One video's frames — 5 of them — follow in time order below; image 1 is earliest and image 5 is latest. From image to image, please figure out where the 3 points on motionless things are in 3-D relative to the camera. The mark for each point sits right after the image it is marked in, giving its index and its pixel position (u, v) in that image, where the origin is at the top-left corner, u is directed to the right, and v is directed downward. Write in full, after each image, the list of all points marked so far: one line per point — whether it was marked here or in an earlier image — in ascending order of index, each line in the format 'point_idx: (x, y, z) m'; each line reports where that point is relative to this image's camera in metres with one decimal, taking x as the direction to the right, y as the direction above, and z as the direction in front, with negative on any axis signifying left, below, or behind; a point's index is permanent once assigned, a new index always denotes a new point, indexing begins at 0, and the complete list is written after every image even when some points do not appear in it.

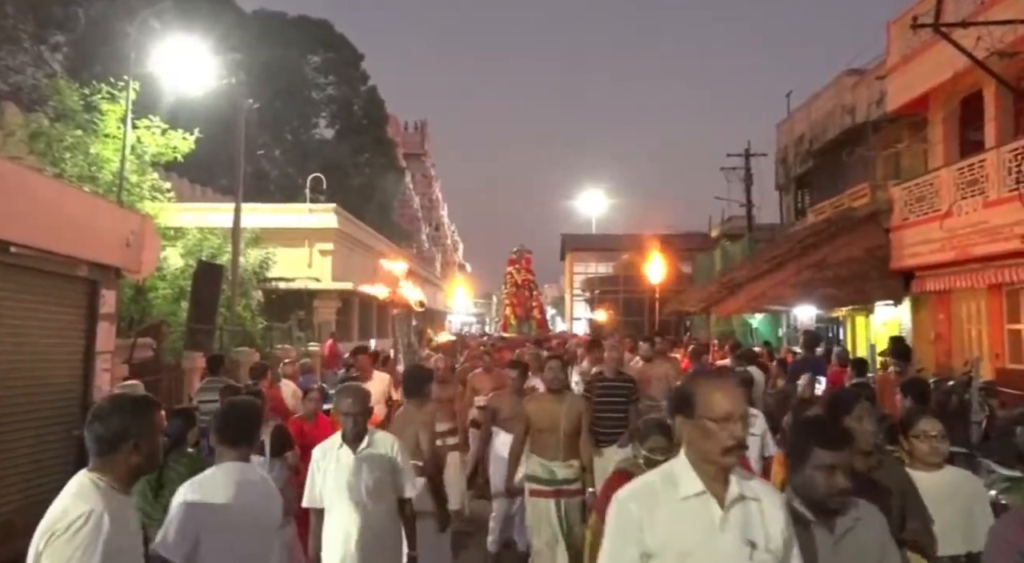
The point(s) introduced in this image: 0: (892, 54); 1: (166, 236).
0: (+7.0, +4.2, +17.0) m
1: (-6.7, +0.9, +17.6) m
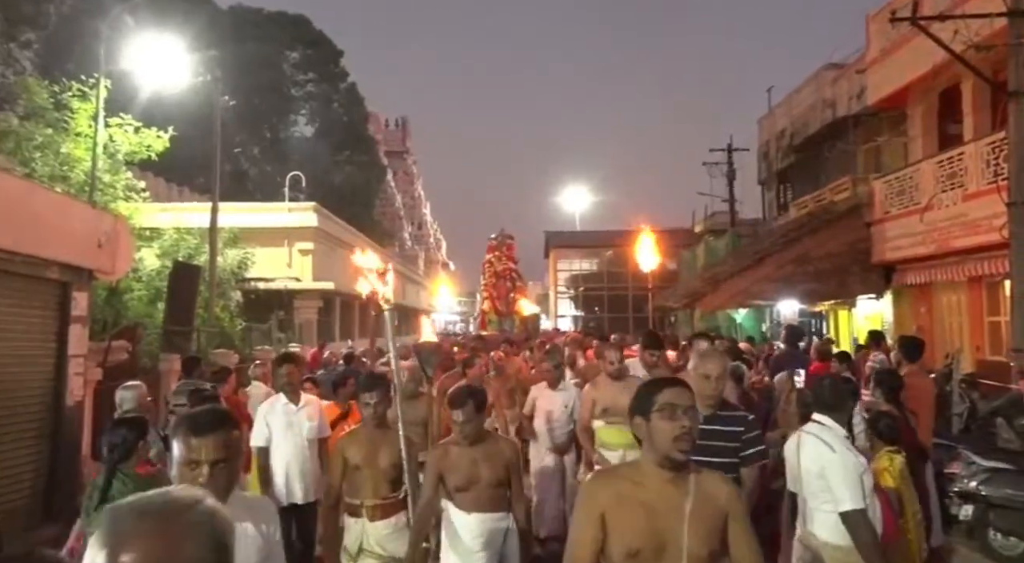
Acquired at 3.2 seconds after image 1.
0: (+6.6, +4.3, +17.0) m
1: (-7.0, +0.9, +17.3) m
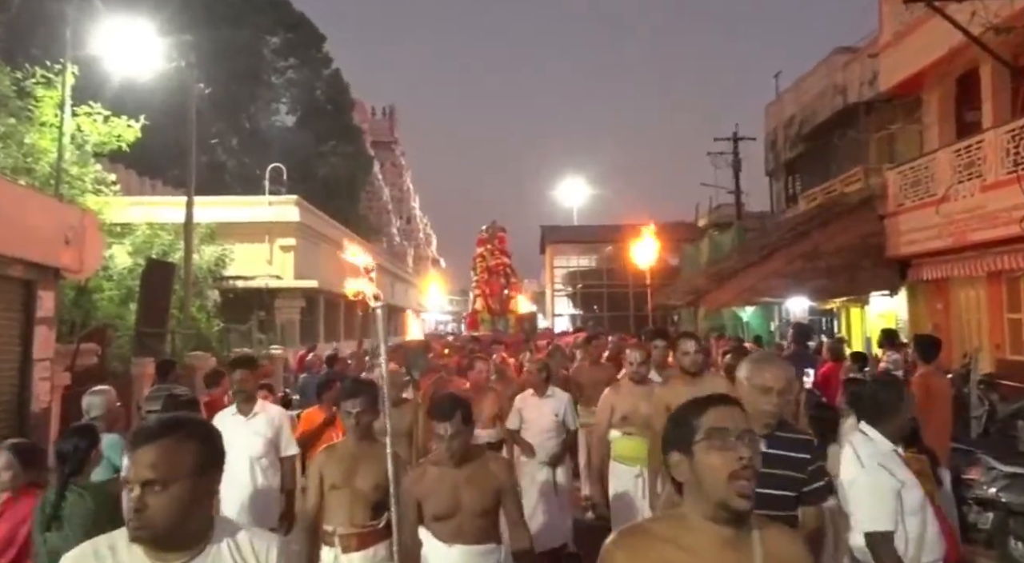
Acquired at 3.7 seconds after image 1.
0: (+6.5, +4.4, +16.2) m
1: (-7.1, +0.9, +16.4) m
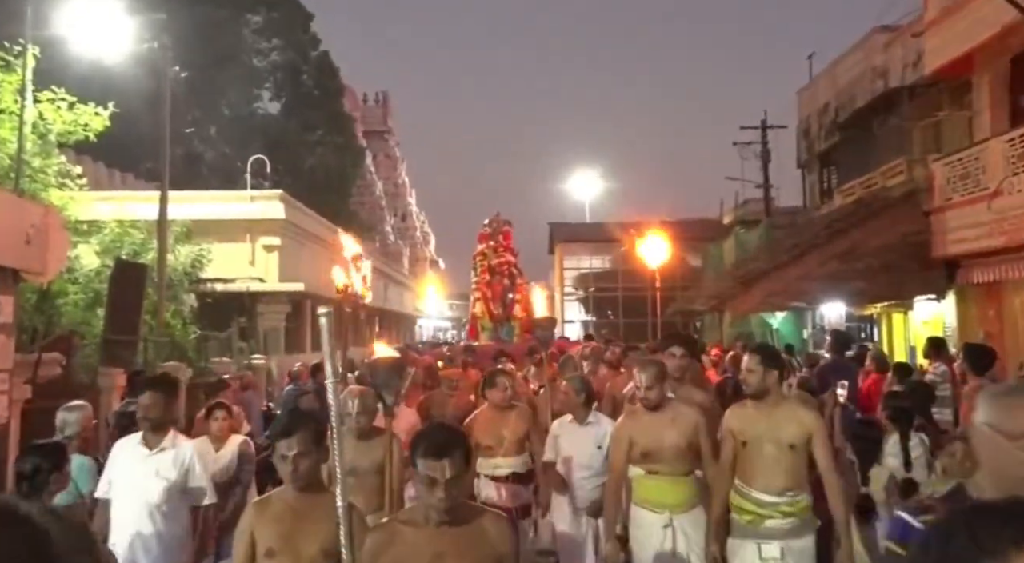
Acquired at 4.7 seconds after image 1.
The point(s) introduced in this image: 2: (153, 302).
0: (+6.6, +4.4, +14.7) m
1: (-7.0, +0.8, +15.1) m
2: (-5.8, -0.3, +14.8) m
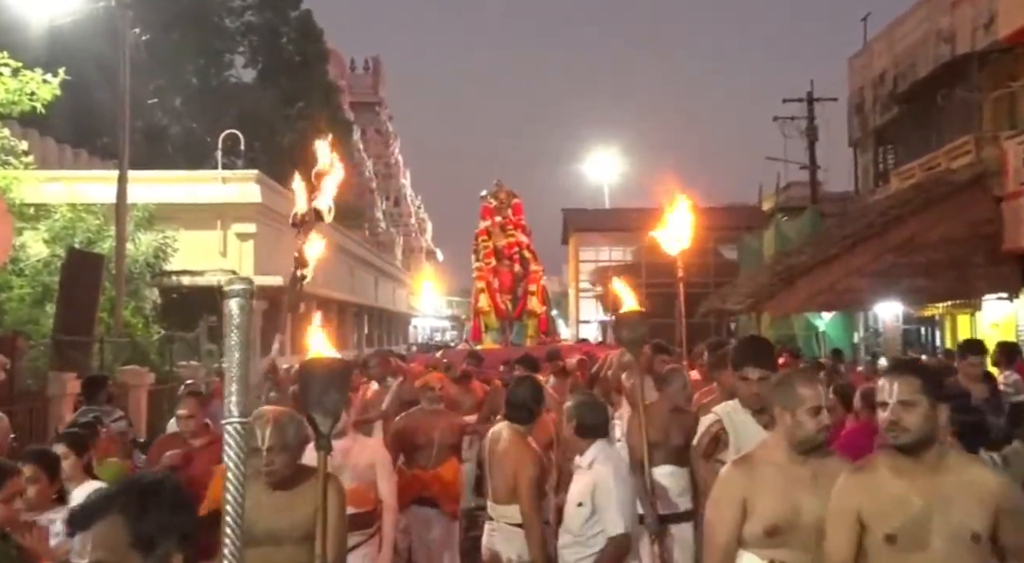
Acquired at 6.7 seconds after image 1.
0: (+6.8, +4.4, +12.8) m
1: (-6.9, +0.9, +13.4) m
2: (-5.6, -0.2, +13.1) m
